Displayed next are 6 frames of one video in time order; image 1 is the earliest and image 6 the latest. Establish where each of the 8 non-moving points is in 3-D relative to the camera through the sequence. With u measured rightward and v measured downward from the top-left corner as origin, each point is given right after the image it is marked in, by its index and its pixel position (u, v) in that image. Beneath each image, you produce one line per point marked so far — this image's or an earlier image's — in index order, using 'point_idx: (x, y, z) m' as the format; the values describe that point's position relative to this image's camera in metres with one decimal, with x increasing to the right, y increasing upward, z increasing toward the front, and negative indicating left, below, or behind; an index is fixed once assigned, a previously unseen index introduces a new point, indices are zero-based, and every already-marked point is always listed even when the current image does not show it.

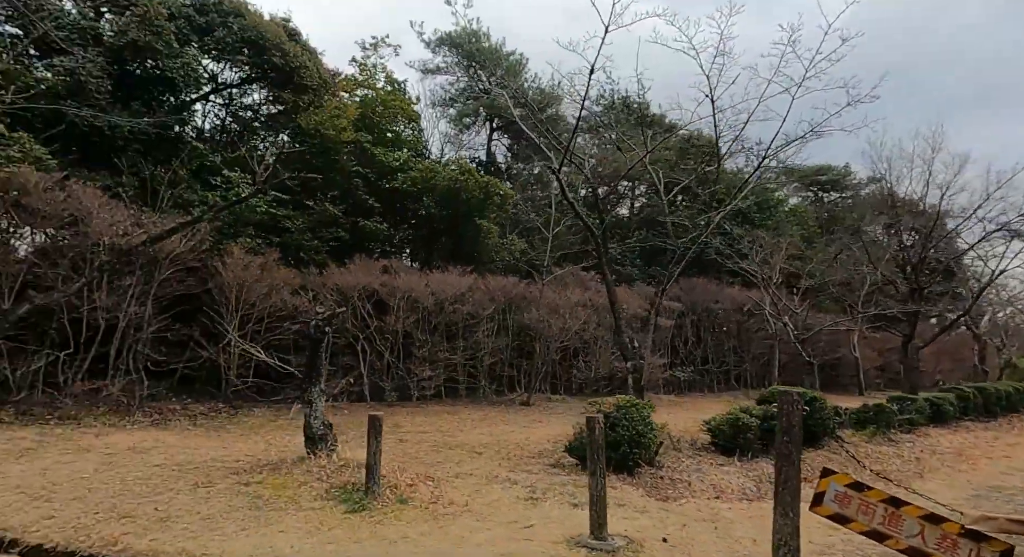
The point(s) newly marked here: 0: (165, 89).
0: (-6.8, +3.9, +12.4) m
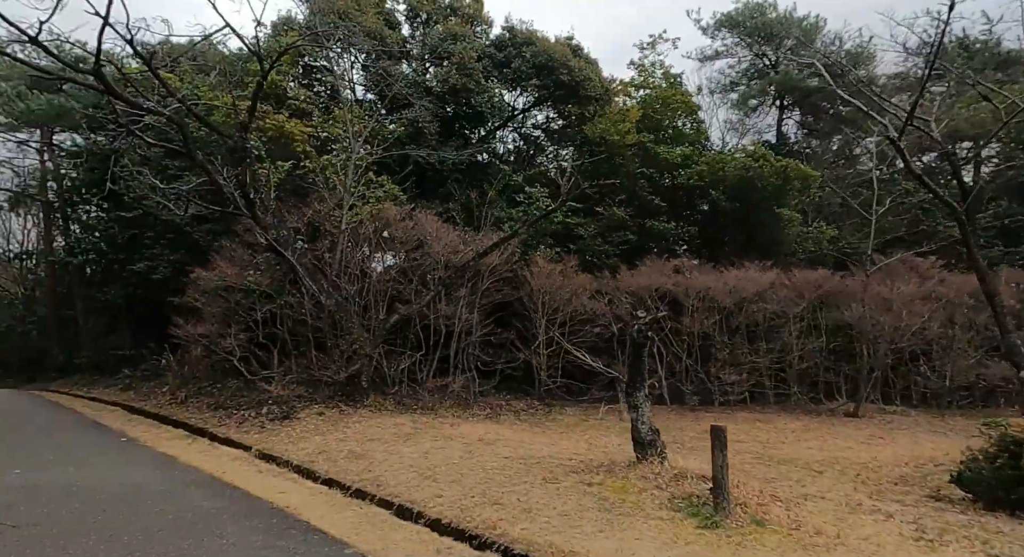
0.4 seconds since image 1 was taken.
0: (-0.7, +3.7, +14.0) m
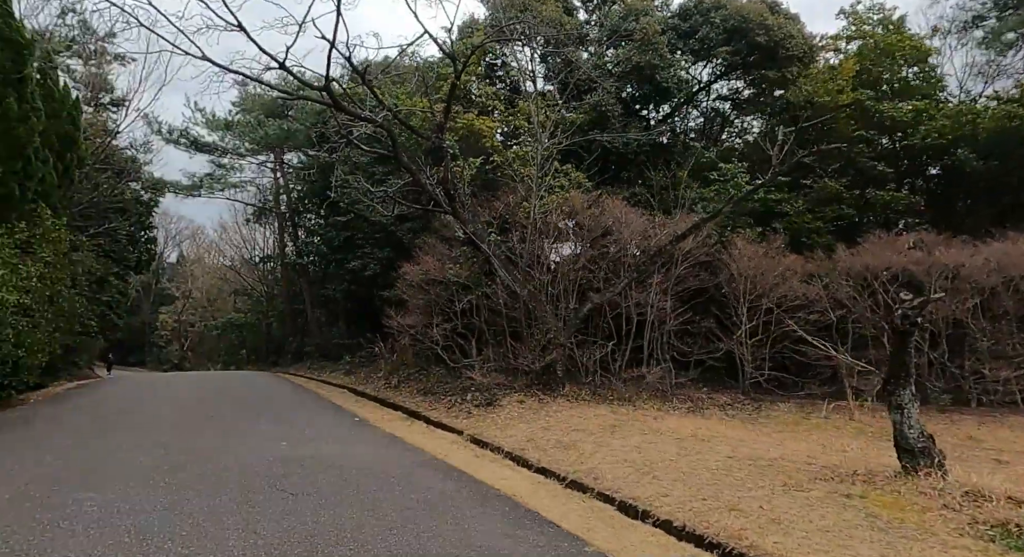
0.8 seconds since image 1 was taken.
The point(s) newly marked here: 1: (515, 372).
0: (+3.3, +4.0, +13.3) m
1: (+0.1, -1.5, +10.0) m
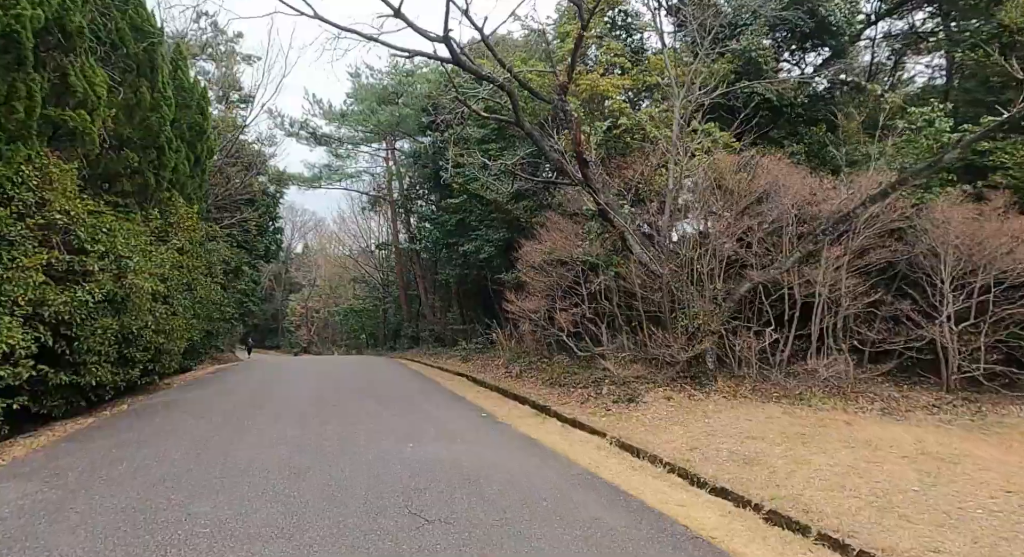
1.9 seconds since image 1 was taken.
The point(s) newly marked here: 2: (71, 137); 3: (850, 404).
0: (+5.8, +4.5, +11.3) m
1: (+2.1, -1.2, +8.7) m
2: (-5.4, +1.7, +7.4) m
3: (+4.1, -1.5, +7.5) m
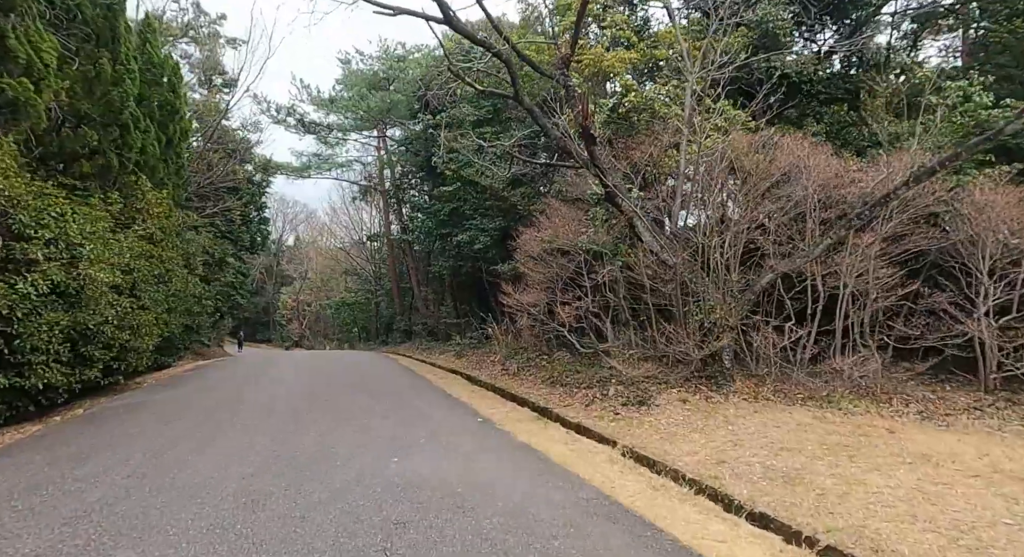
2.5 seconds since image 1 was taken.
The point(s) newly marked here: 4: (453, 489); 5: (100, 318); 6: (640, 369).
0: (+5.7, +4.6, +10.5) m
1: (+2.1, -1.1, +8.0) m
2: (-5.4, +1.8, +6.6) m
3: (+4.1, -1.4, +6.8) m
4: (-0.4, -1.4, +4.0) m
5: (-5.2, -0.5, +7.7) m
6: (+1.6, -1.2, +7.9) m
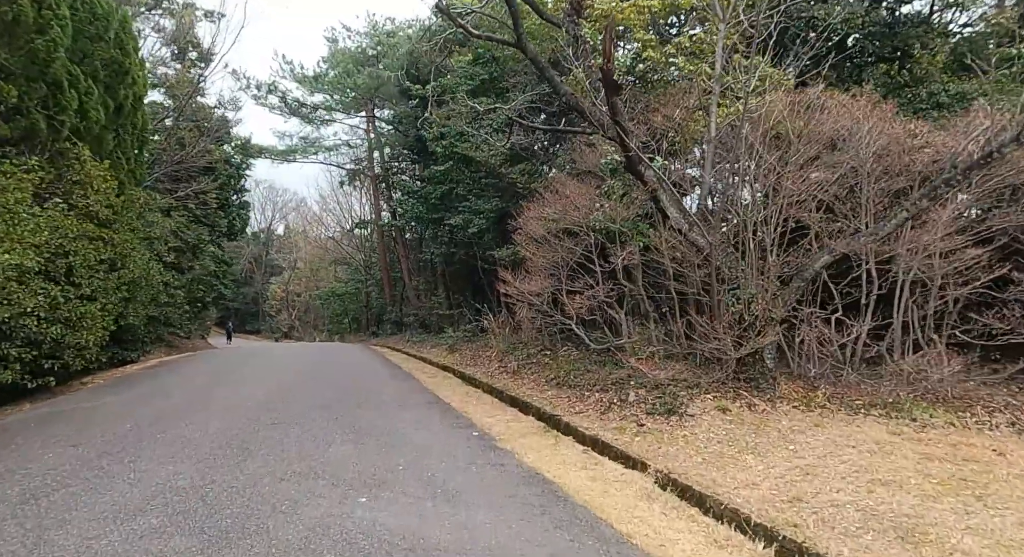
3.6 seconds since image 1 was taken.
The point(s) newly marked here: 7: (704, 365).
0: (+5.7, +4.8, +9.2) m
1: (+2.1, -0.9, +6.7) m
2: (-5.4, +2.0, +5.2) m
3: (+4.1, -1.3, +5.6) m
4: (-0.4, -1.3, +2.7) m
5: (-5.2, -0.3, +6.3) m
6: (+1.7, -1.0, +6.6) m
7: (+2.1, -0.9, +6.7) m
